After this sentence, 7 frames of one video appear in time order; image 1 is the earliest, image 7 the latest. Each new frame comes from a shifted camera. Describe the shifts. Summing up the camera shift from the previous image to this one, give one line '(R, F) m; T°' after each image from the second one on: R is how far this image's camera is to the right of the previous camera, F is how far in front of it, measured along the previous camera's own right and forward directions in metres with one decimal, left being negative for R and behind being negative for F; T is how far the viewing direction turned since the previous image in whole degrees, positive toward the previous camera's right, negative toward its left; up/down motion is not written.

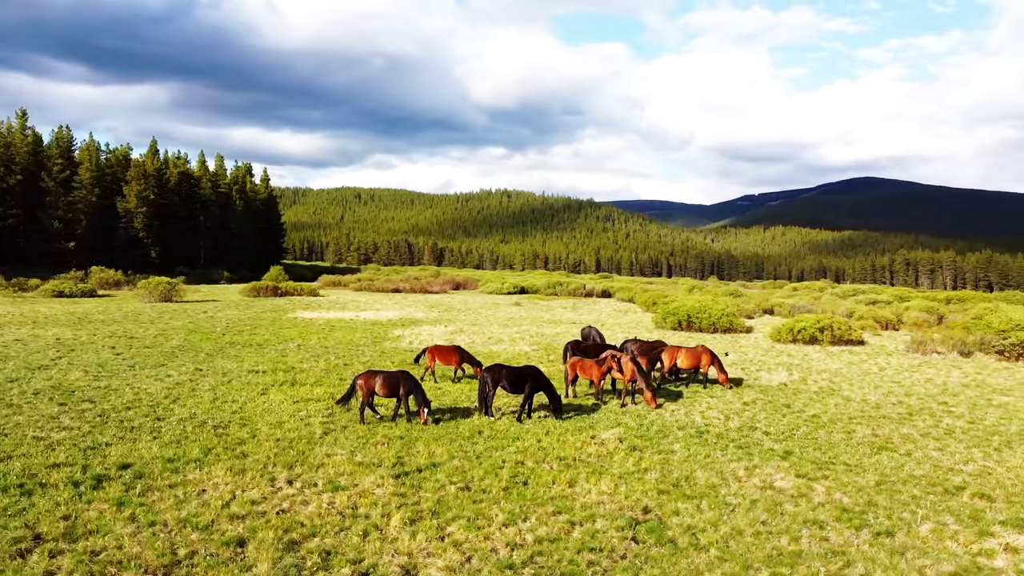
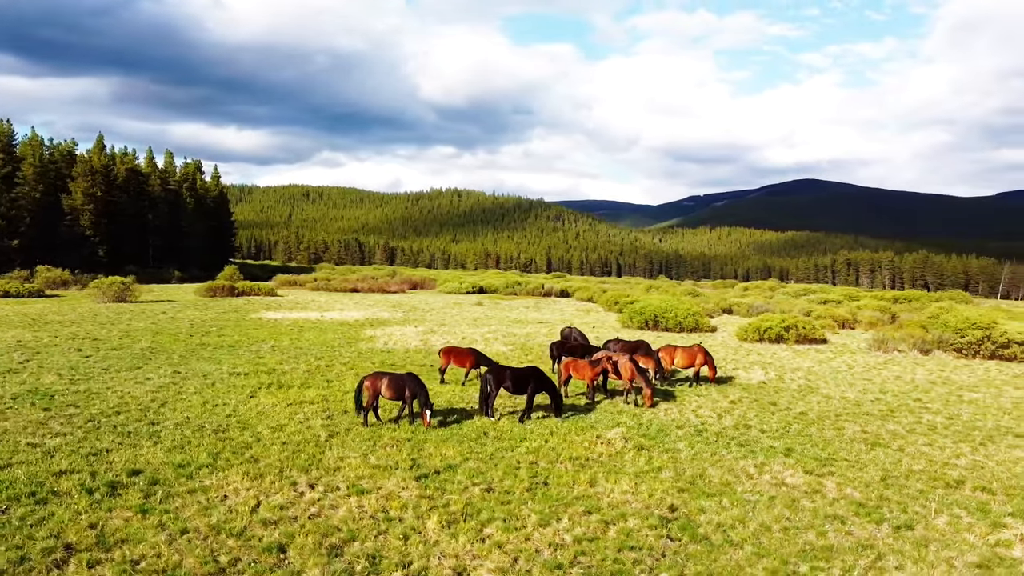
(-1.1, 0.0) m; +4°
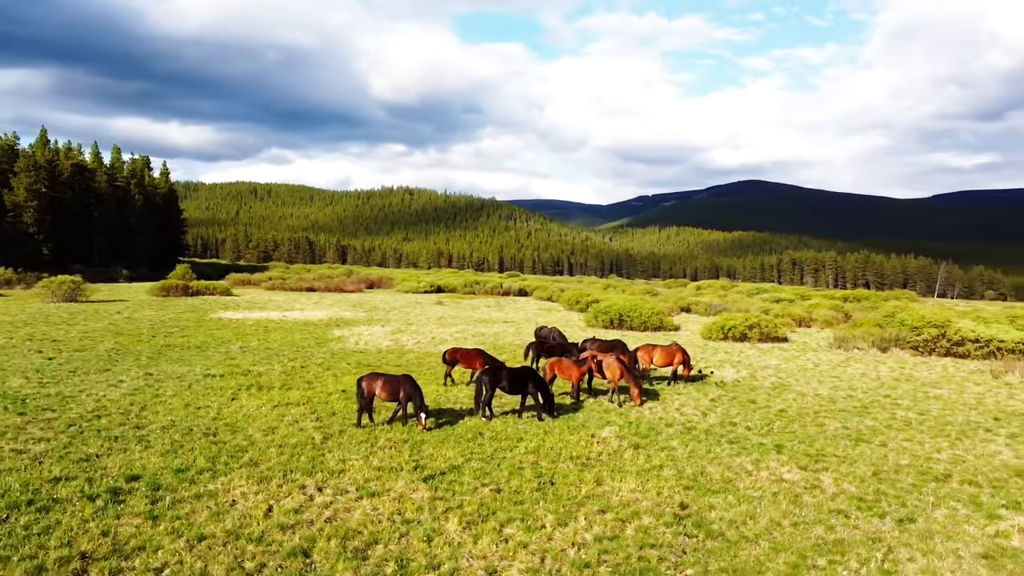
(-0.8, 0.0) m; +4°
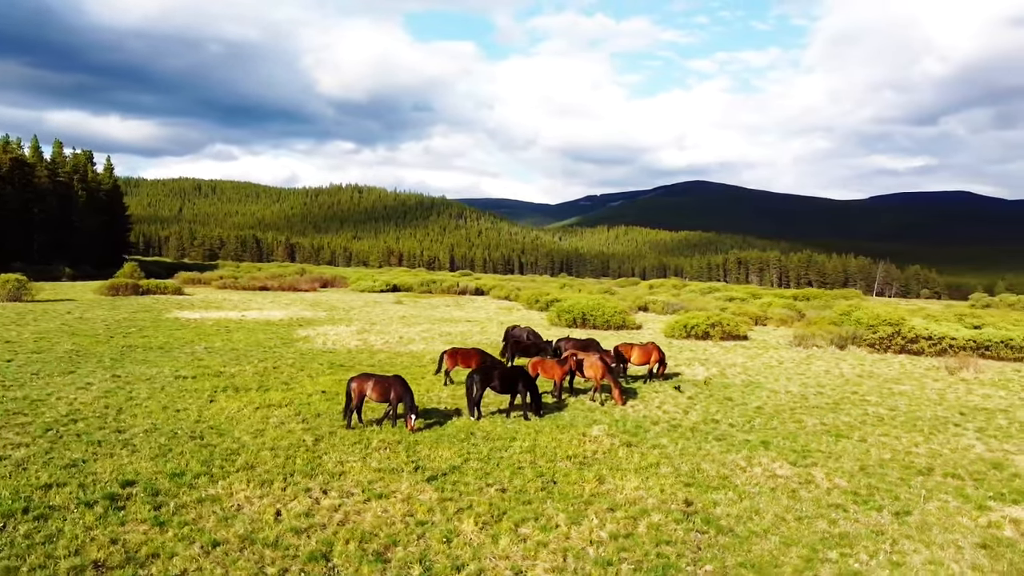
(-0.8, 0.0) m; +4°
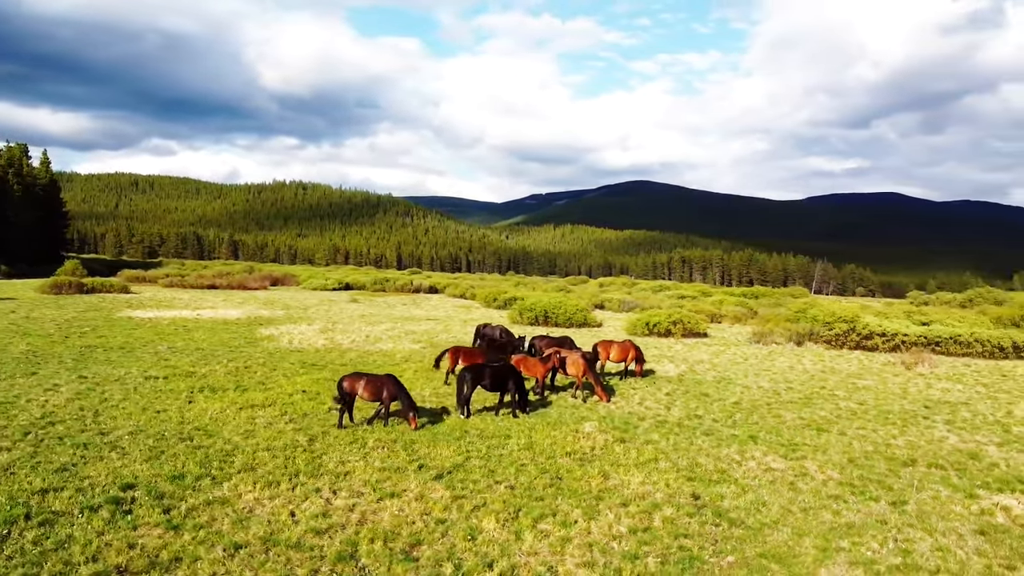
(-0.9, 0.0) m; +4°
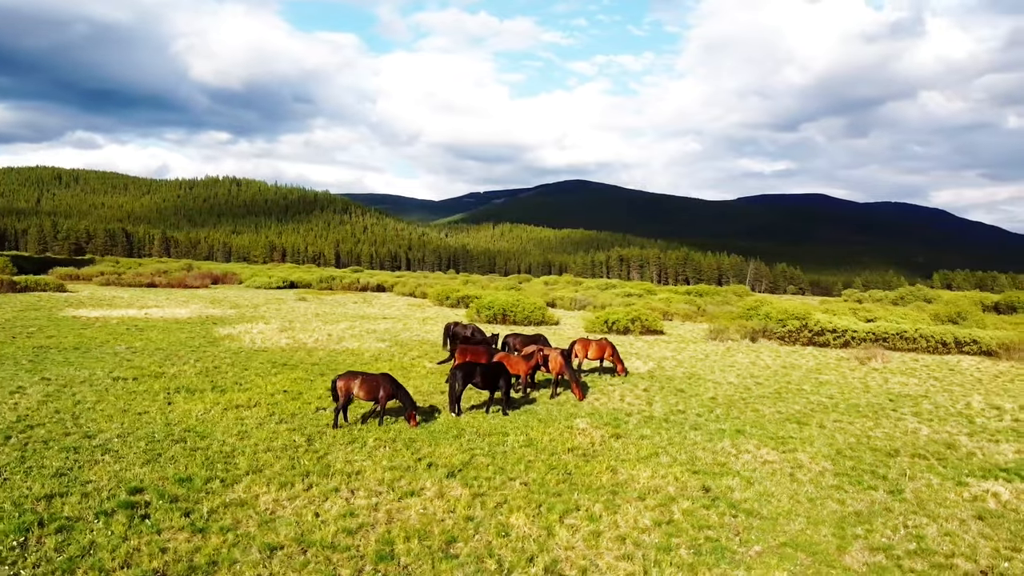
(-1.1, 0.0) m; +4°
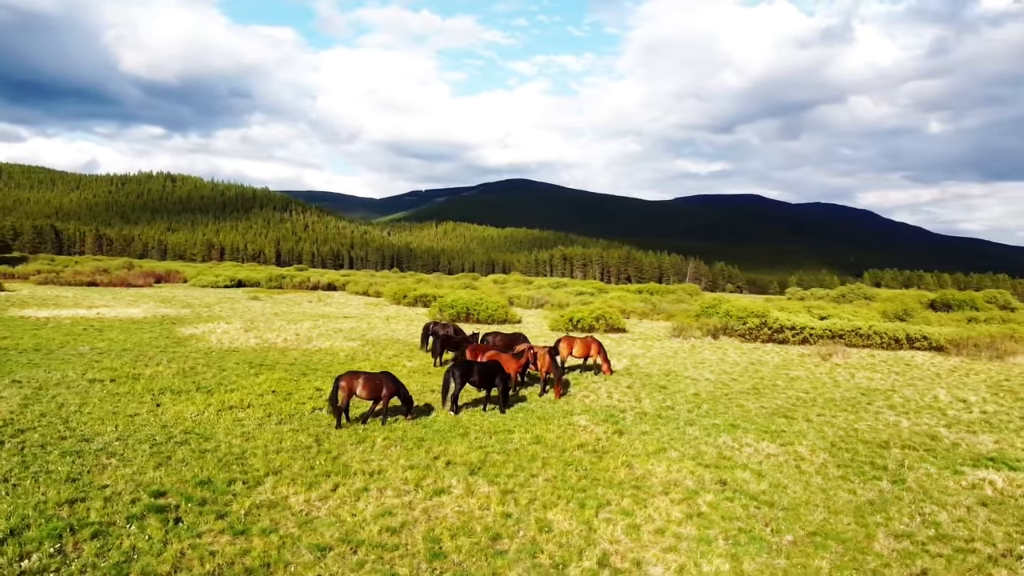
(-1.2, -0.1) m; +4°
